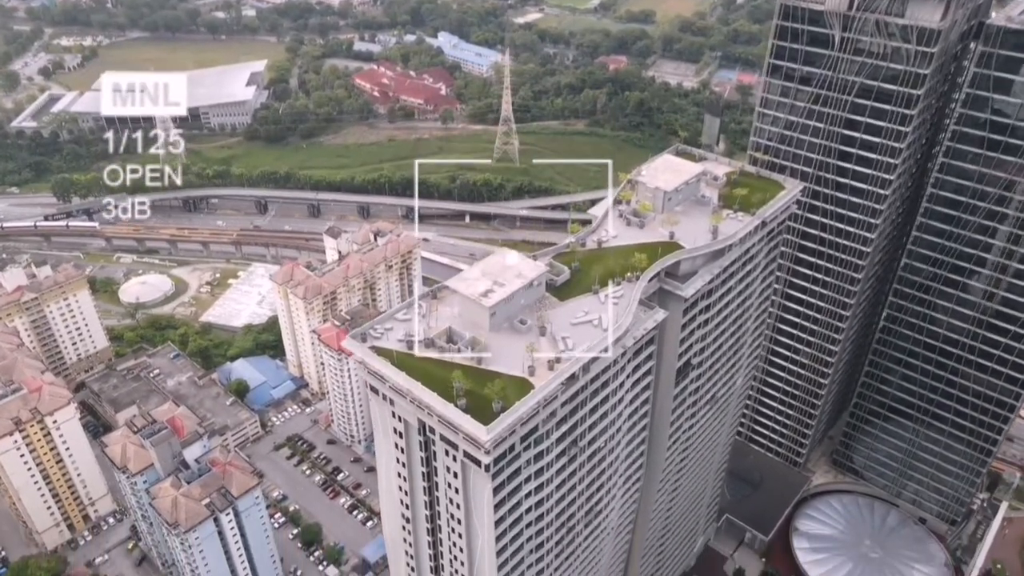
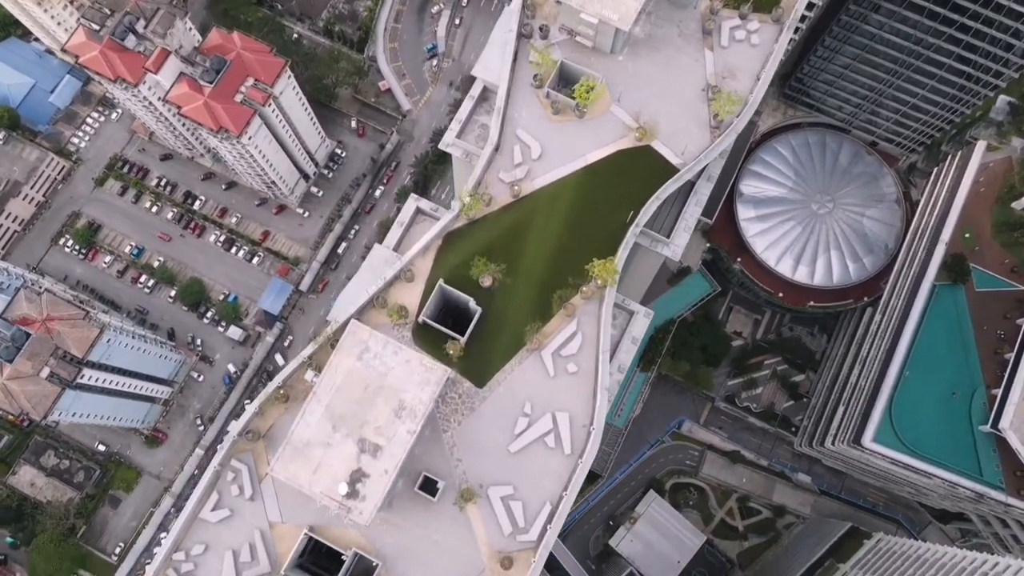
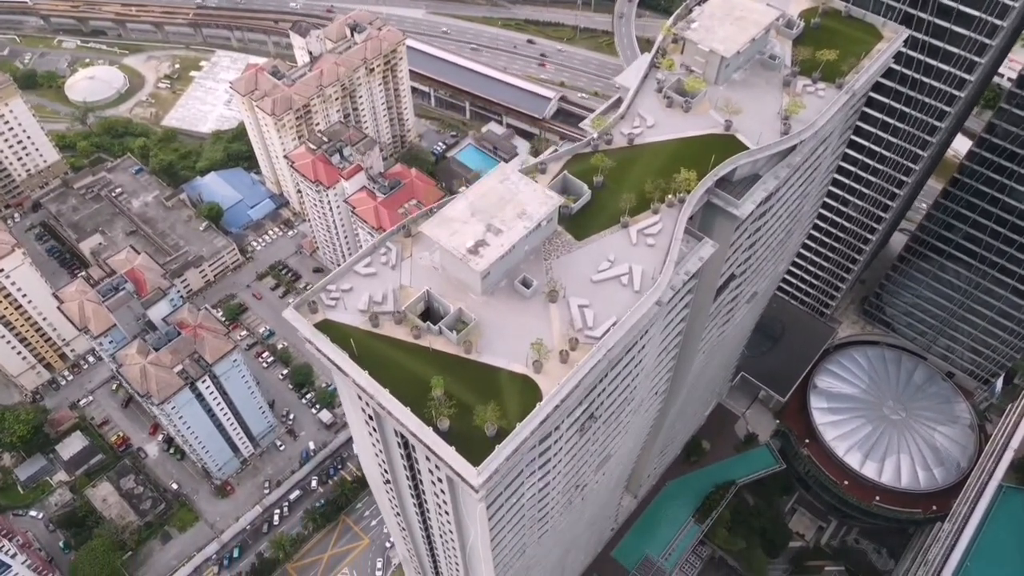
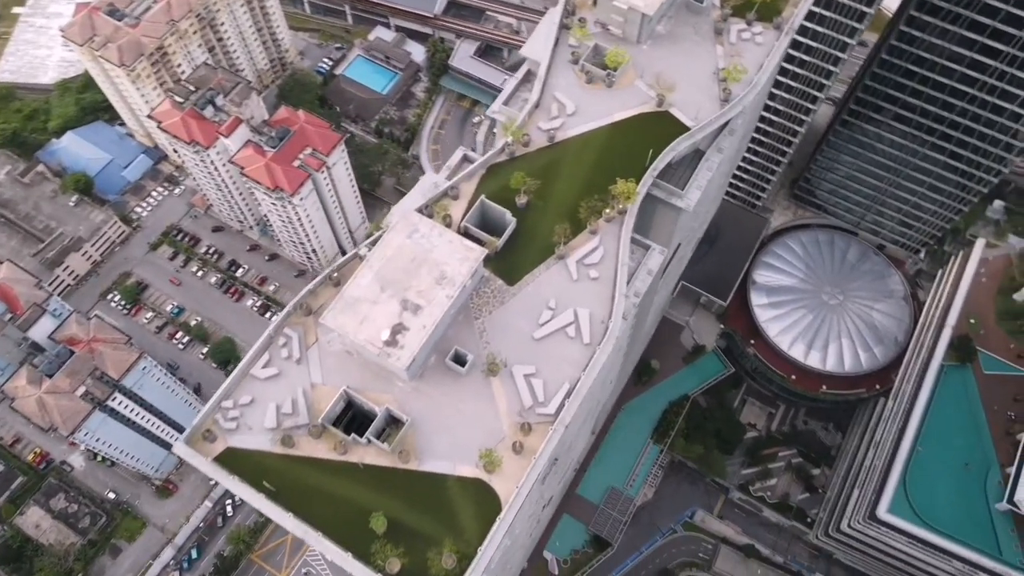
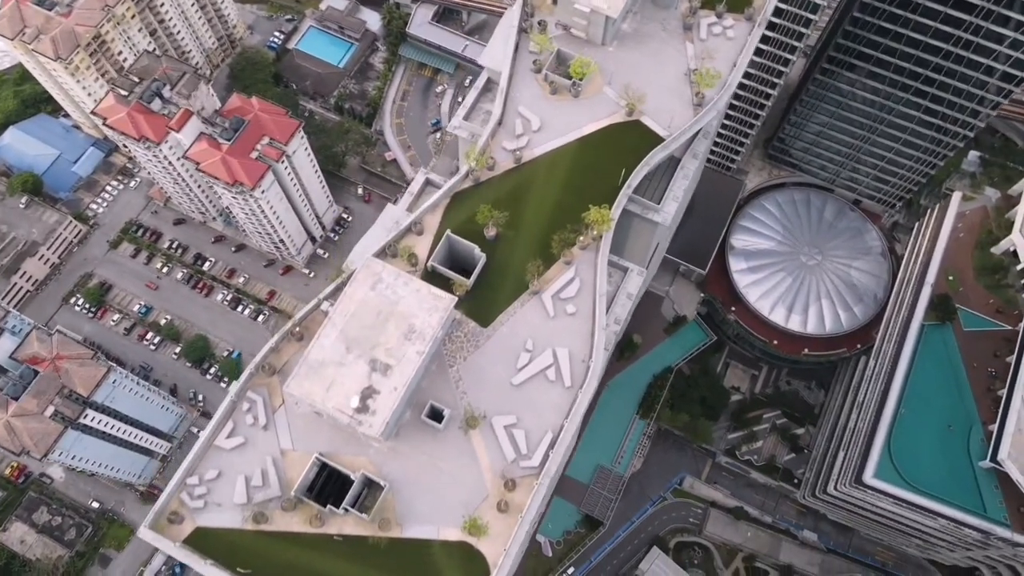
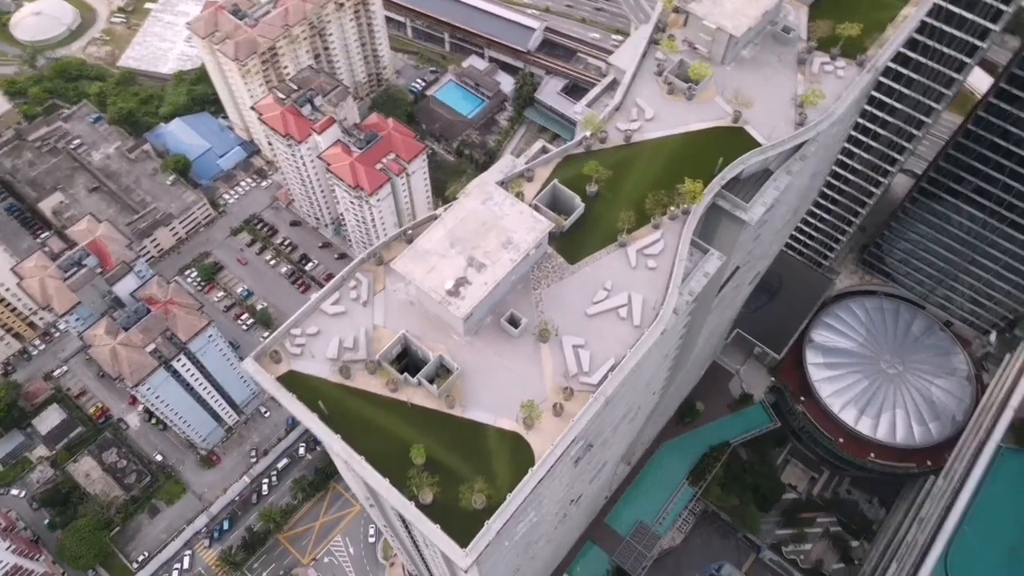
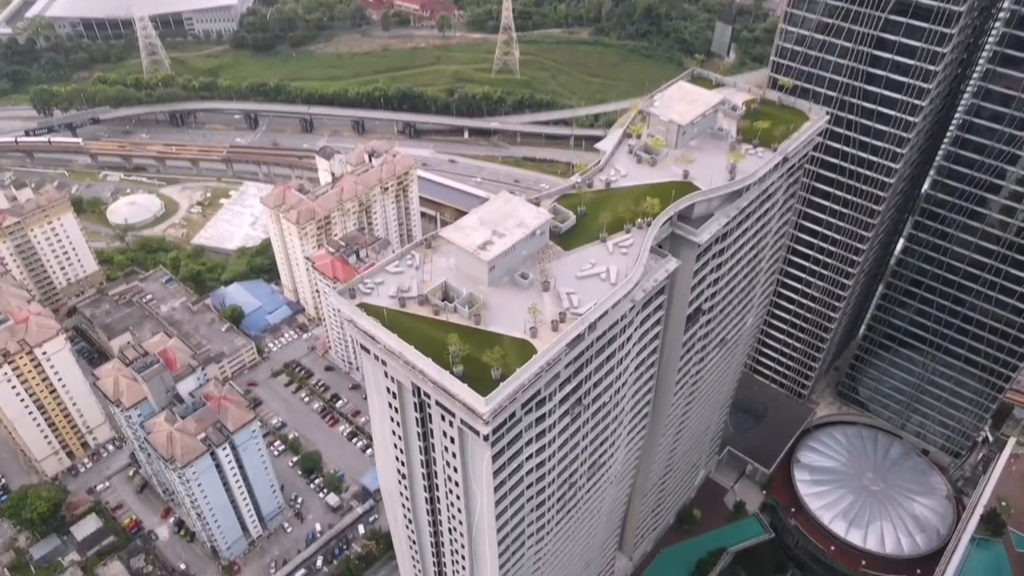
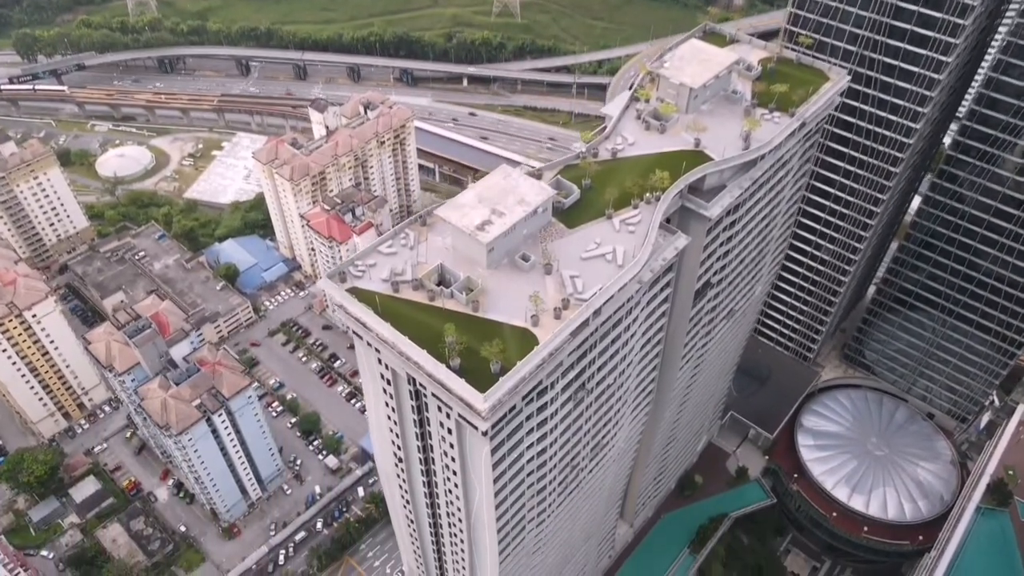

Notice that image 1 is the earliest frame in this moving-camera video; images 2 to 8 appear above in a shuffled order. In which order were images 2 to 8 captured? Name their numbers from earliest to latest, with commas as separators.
7, 8, 3, 6, 4, 5, 2
